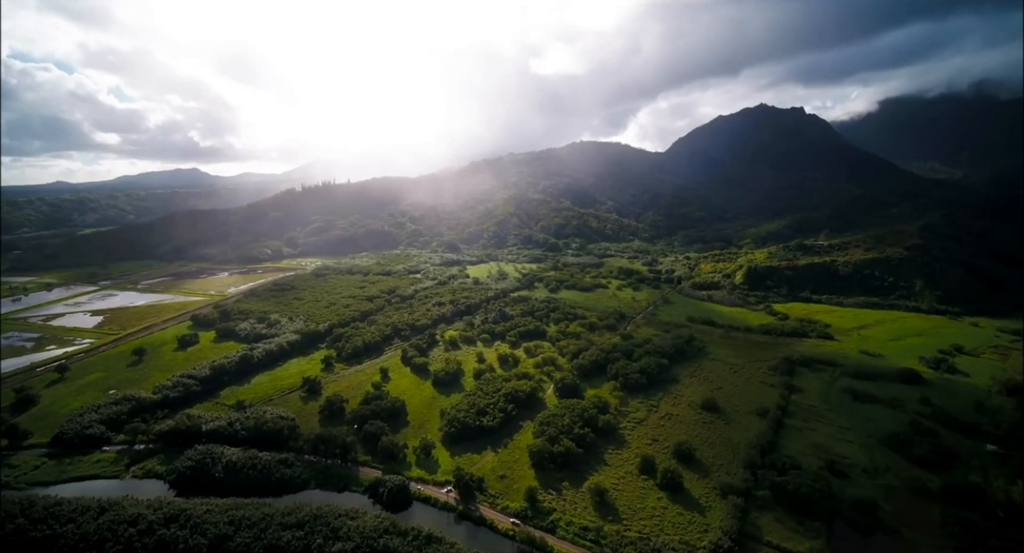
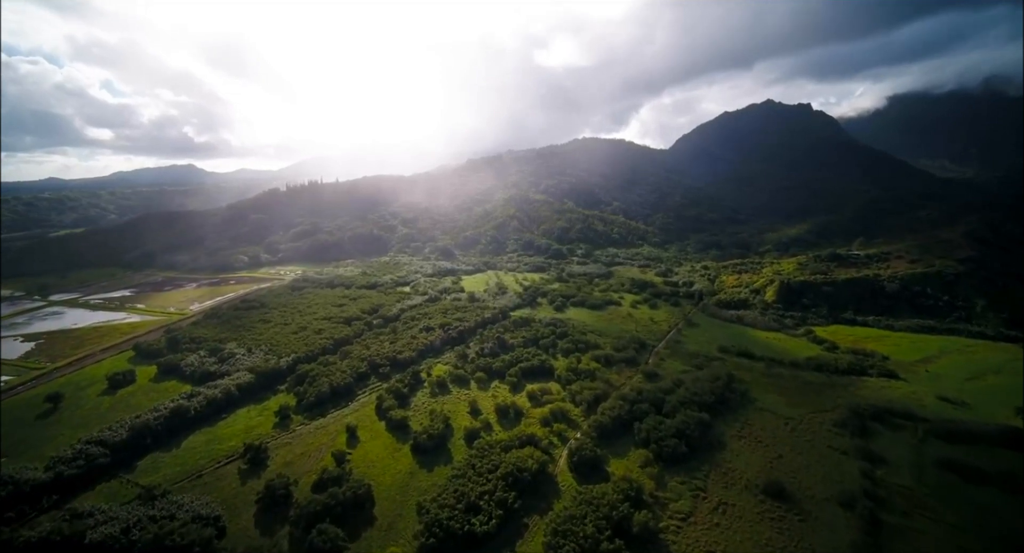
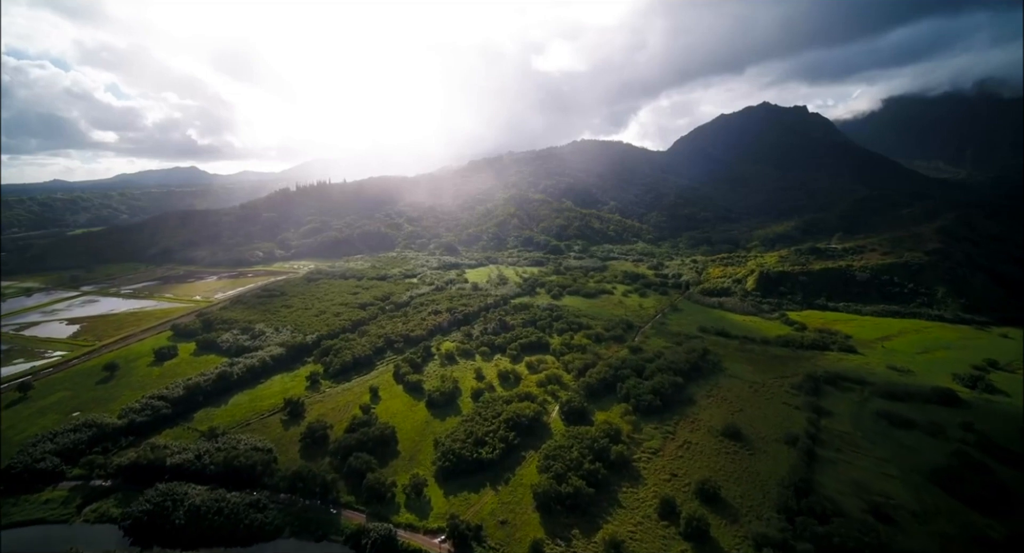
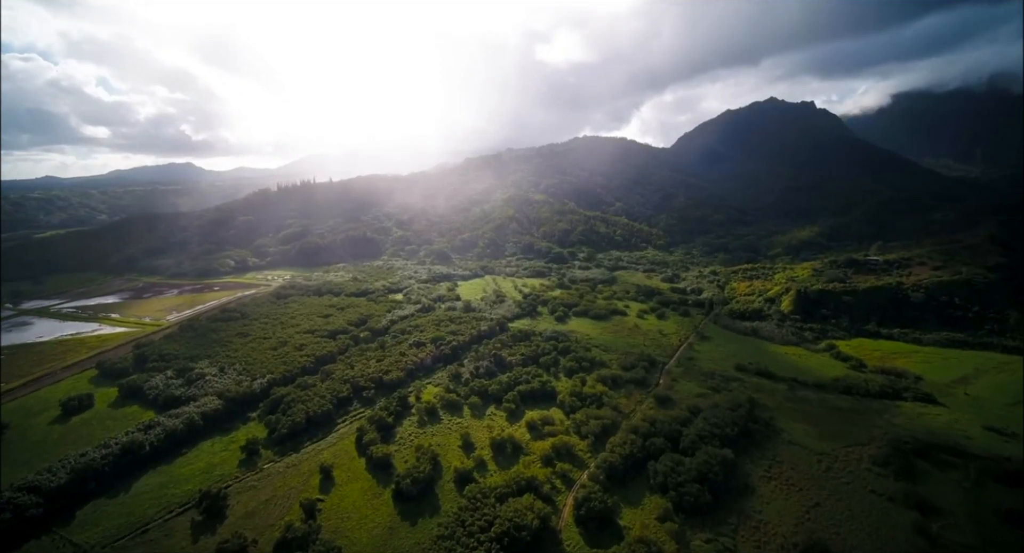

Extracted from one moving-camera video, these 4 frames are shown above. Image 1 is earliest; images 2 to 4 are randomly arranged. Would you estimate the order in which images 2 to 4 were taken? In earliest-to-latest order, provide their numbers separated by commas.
3, 2, 4
